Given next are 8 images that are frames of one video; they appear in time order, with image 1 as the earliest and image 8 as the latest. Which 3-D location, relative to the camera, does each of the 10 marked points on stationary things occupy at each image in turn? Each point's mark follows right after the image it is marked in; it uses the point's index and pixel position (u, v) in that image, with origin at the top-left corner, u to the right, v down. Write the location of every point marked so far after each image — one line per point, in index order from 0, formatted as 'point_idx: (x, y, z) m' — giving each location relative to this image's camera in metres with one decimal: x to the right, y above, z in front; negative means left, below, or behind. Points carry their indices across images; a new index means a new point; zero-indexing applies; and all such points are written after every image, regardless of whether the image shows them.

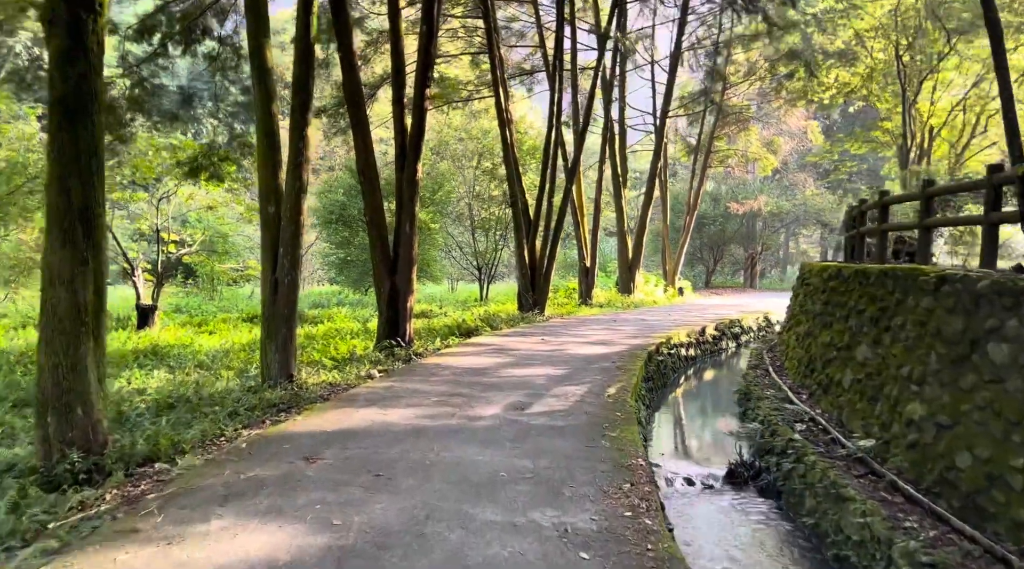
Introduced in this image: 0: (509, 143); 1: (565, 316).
0: (0.0, +2.8, +18.1) m
1: (+1.1, -0.6, +18.4) m
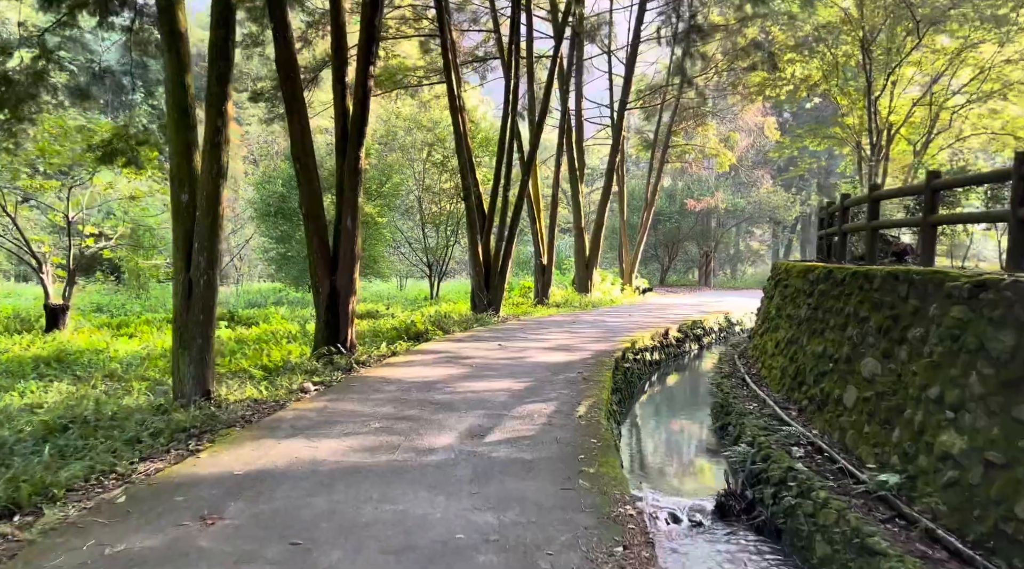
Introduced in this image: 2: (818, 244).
0: (-0.9, +2.9, +16.9) m
1: (+0.2, -0.6, +17.3) m
2: (+4.7, +0.6, +14.0) m
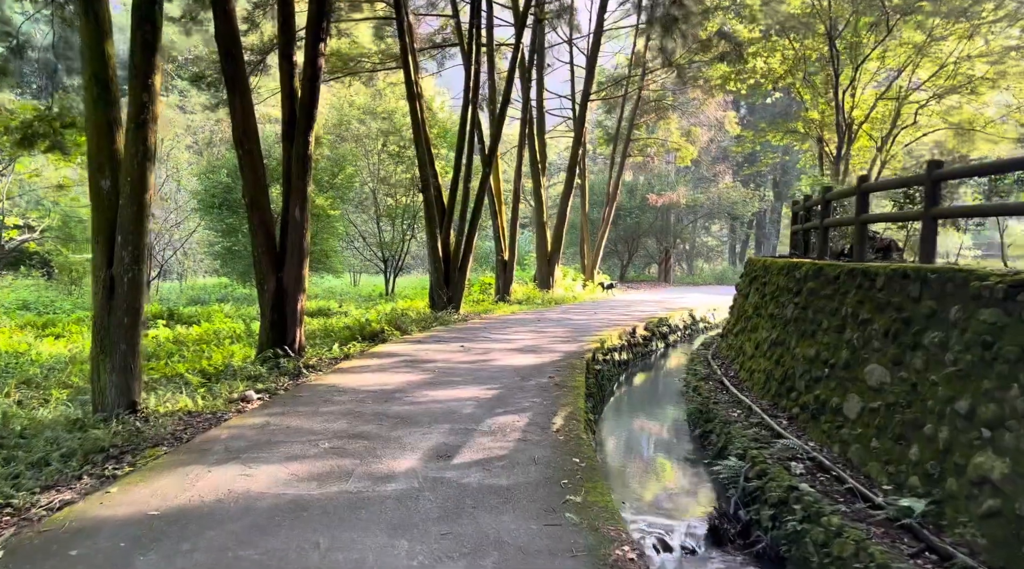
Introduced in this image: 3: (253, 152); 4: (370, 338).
0: (-1.7, +2.9, +16.1) m
1: (-0.6, -0.6, +16.5) m
2: (+4.2, +0.7, +13.4) m
3: (-3.0, +1.6, +10.5) m
4: (-2.0, -0.8, +13.0) m
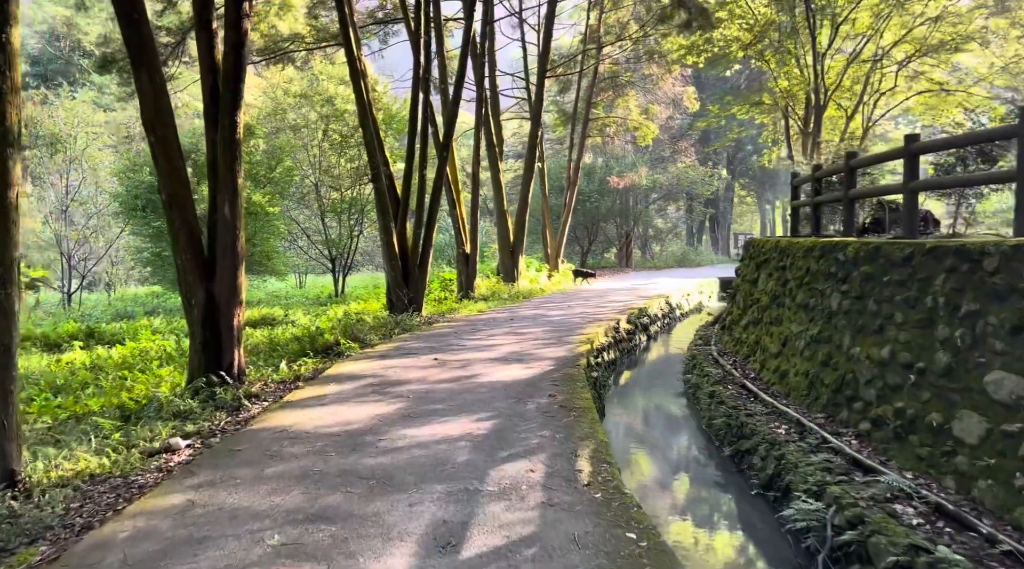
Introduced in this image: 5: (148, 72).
0: (-2.3, +2.9, +14.3) m
1: (-1.1, -0.5, +14.8) m
2: (+3.7, +0.9, +12.0) m
3: (-3.3, +1.4, +8.6) m
4: (-2.4, -0.9, +11.3) m
5: (-3.5, +2.0, +8.5) m
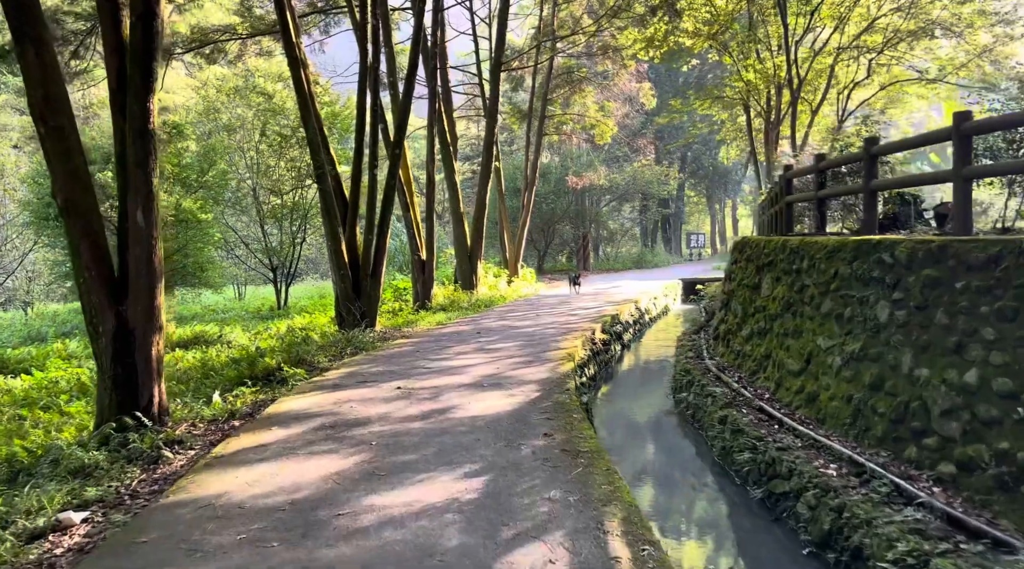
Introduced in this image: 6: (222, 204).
0: (-2.9, +2.7, +12.8) m
1: (-1.6, -0.7, +13.4) m
2: (+3.3, +0.8, +10.8) m
3: (-3.5, +1.2, +7.1) m
4: (-2.7, -1.0, +9.8) m
5: (-3.7, +1.8, +7.0) m
6: (-6.3, +1.7, +19.2) m
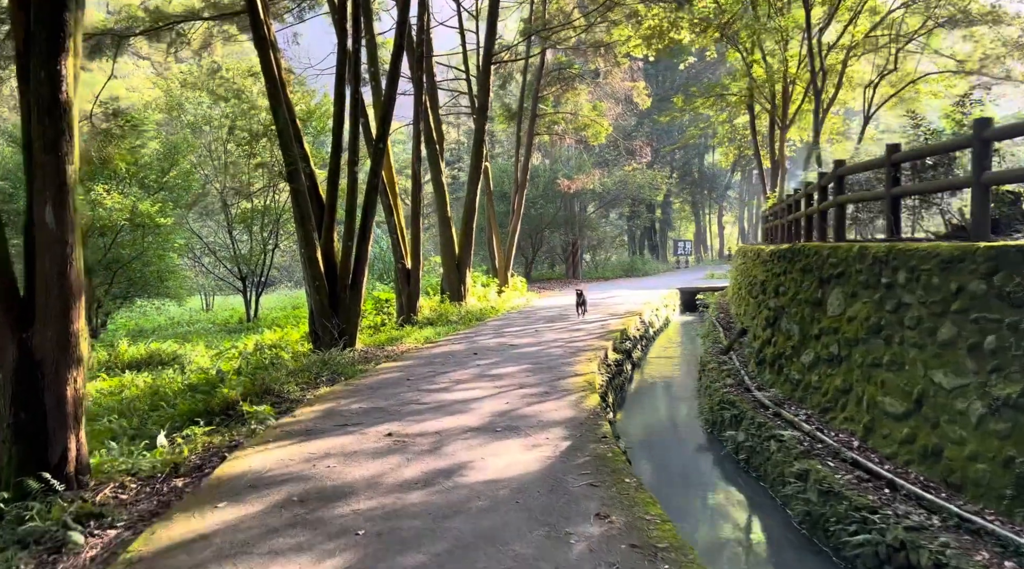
0: (-2.9, +2.5, +11.0) m
1: (-1.6, -0.9, +11.7) m
2: (+3.4, +0.7, +9.2) m
3: (-3.4, +1.1, +5.3) m
4: (-2.6, -1.2, +8.0) m
5: (-3.5, +1.7, +5.2) m
6: (-6.4, +1.5, +17.4) m
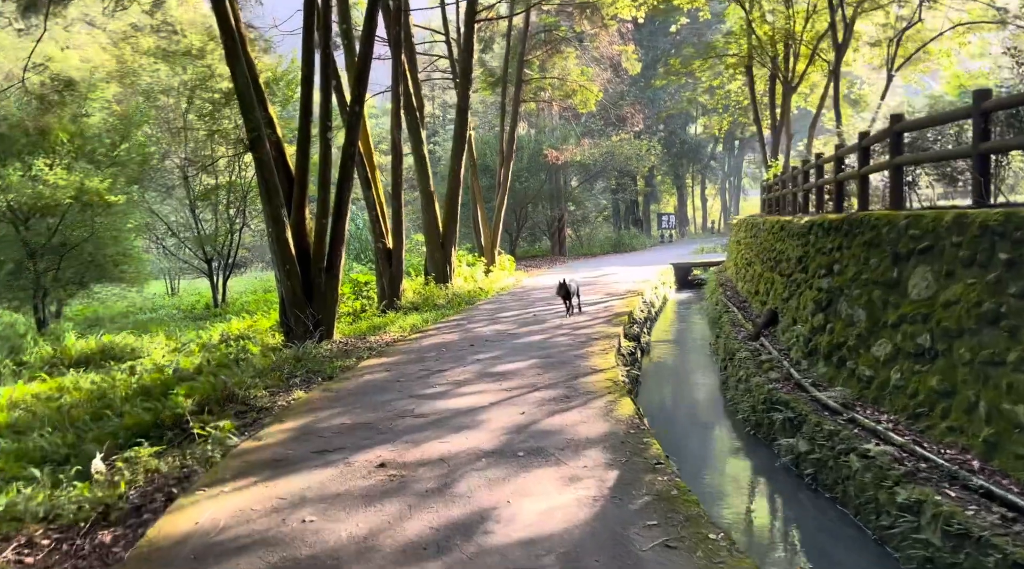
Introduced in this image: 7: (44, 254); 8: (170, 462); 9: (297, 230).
0: (-2.9, +2.7, +9.5) m
1: (-1.6, -0.7, +10.3) m
2: (+3.4, +0.9, +7.9) m
3: (-3.2, +1.1, +3.8) m
4: (-2.5, -1.1, +6.6) m
5: (-3.4, +1.7, +3.7) m
6: (-6.6, +1.8, +15.8) m
7: (-7.3, +0.5, +14.0) m
8: (-2.1, -1.1, +5.6) m
9: (-2.4, +0.6, +9.8) m
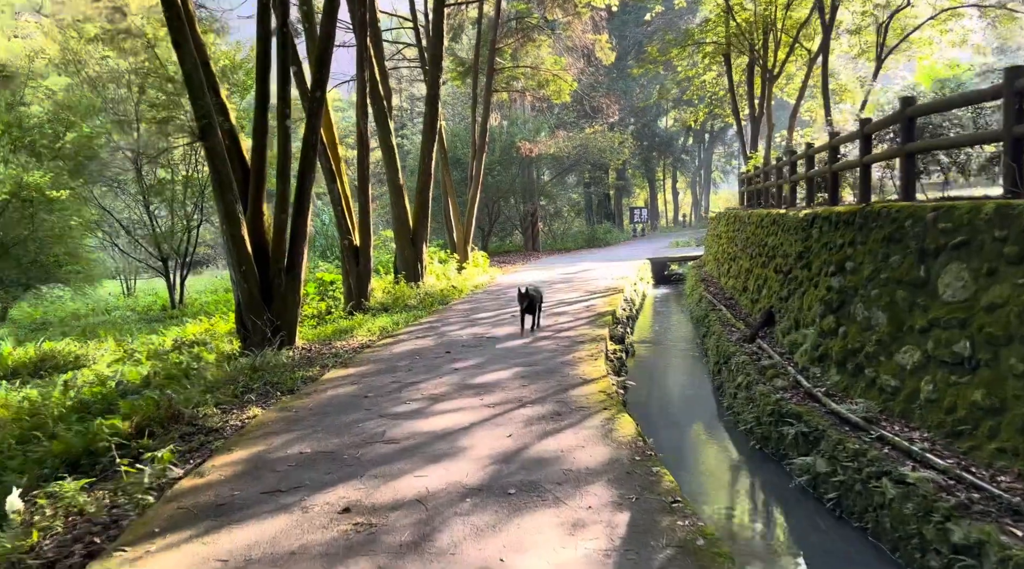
0: (-3.2, +2.7, +8.6) m
1: (-1.9, -0.7, +9.4) m
2: (+3.3, +0.9, +7.3) m
3: (-3.2, +1.1, +2.9) m
4: (-2.6, -1.1, +5.7) m
5: (-3.4, +1.7, +2.8) m
6: (-7.0, +1.7, +14.8) m
7: (-7.7, +0.4, +12.9) m
8: (-2.2, -1.2, +4.7) m
9: (-2.6, +0.6, +9.0) m
